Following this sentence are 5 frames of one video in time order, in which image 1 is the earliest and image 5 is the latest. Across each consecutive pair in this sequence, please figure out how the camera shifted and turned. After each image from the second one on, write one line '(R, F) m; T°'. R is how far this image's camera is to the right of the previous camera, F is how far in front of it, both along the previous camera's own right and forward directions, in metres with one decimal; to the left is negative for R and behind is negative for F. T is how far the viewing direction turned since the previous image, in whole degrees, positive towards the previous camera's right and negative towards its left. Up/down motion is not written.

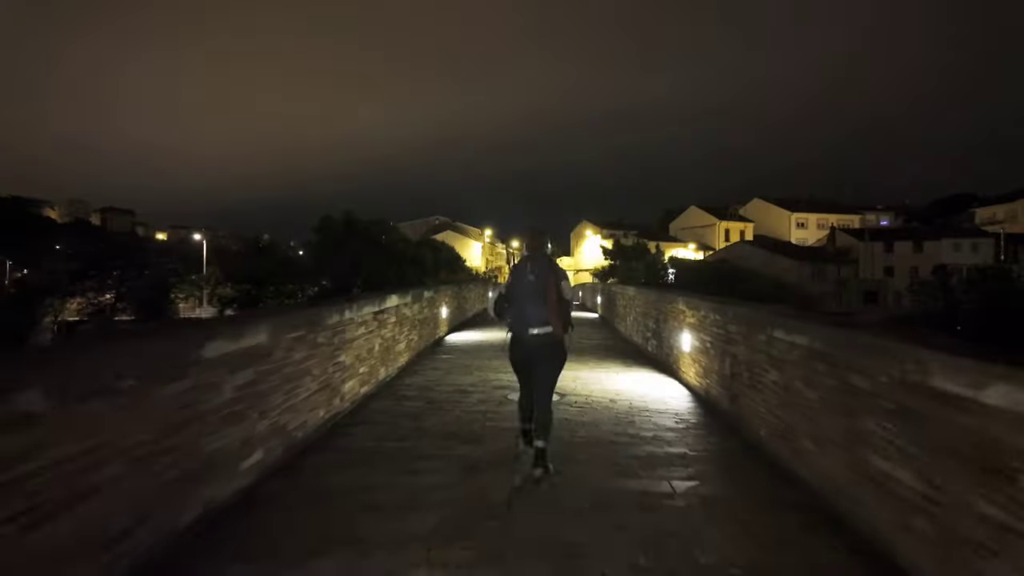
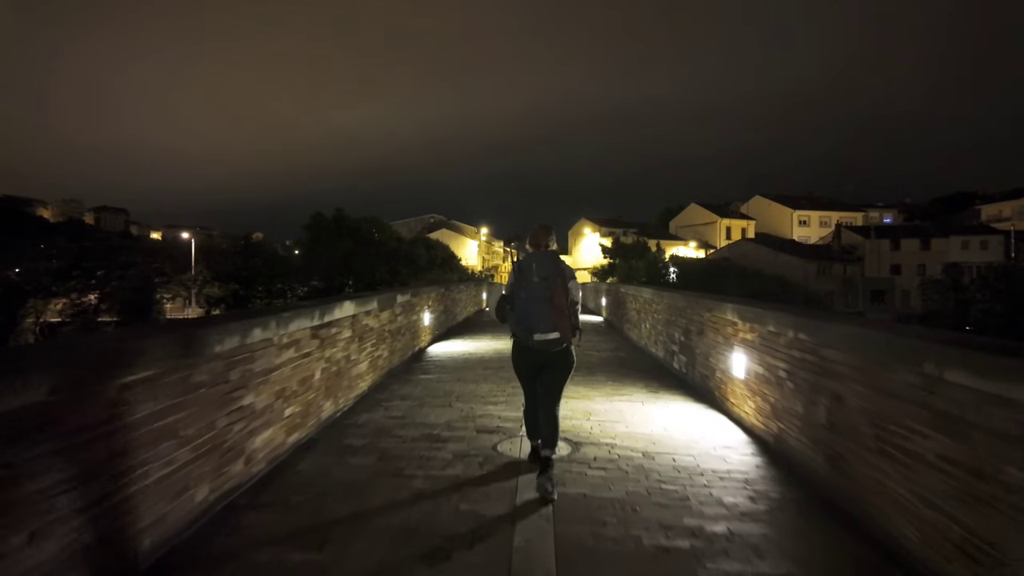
(+0.1, +2.3) m; 0°
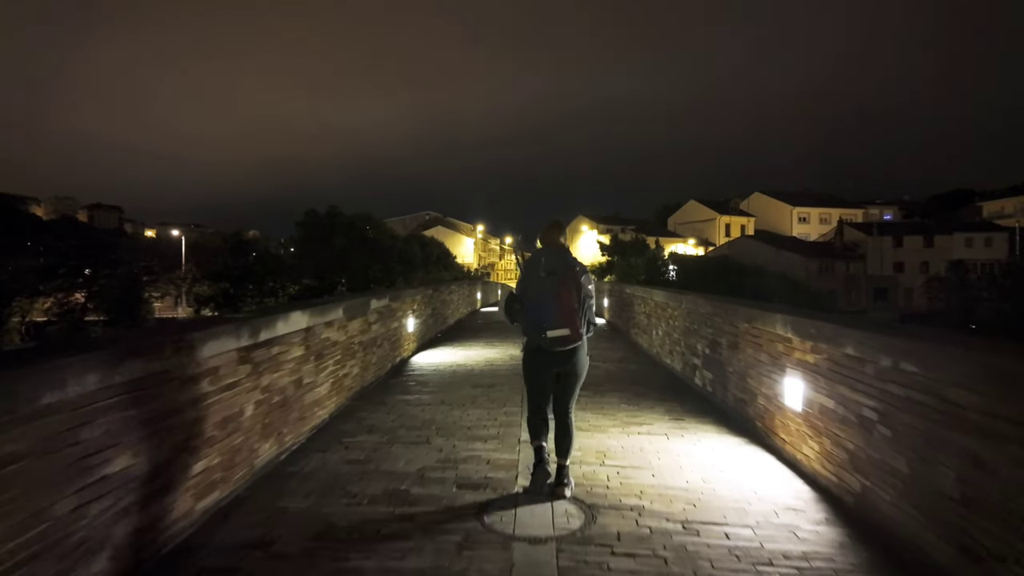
(0.0, +1.4) m; 0°
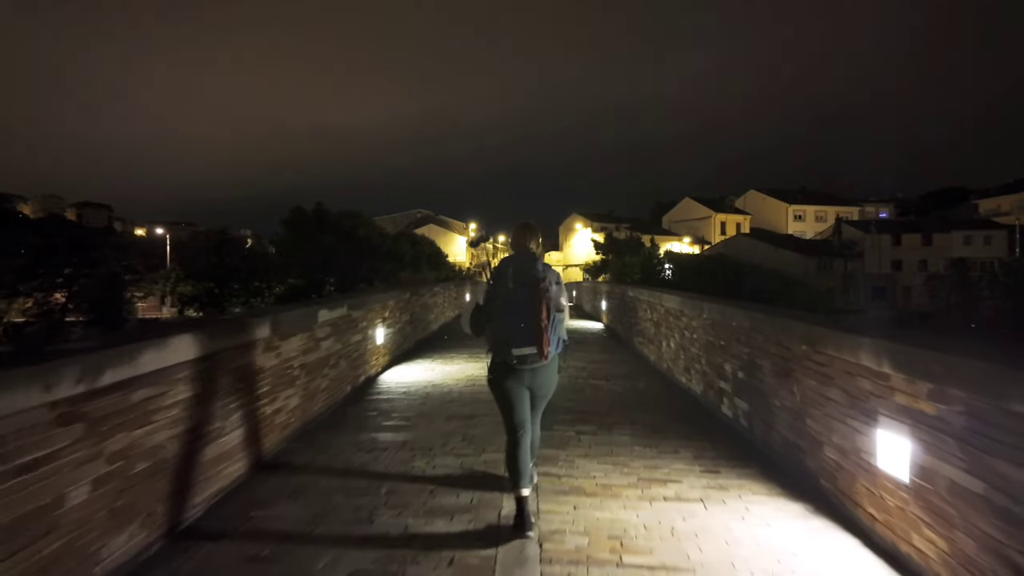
(+0.1, +1.6) m; +1°
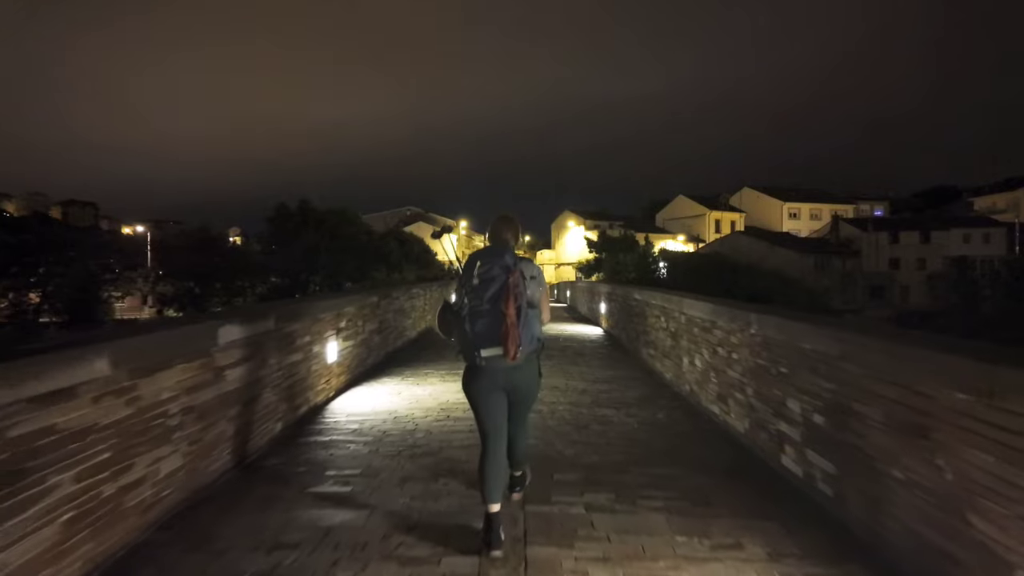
(+0.1, +1.9) m; +1°
